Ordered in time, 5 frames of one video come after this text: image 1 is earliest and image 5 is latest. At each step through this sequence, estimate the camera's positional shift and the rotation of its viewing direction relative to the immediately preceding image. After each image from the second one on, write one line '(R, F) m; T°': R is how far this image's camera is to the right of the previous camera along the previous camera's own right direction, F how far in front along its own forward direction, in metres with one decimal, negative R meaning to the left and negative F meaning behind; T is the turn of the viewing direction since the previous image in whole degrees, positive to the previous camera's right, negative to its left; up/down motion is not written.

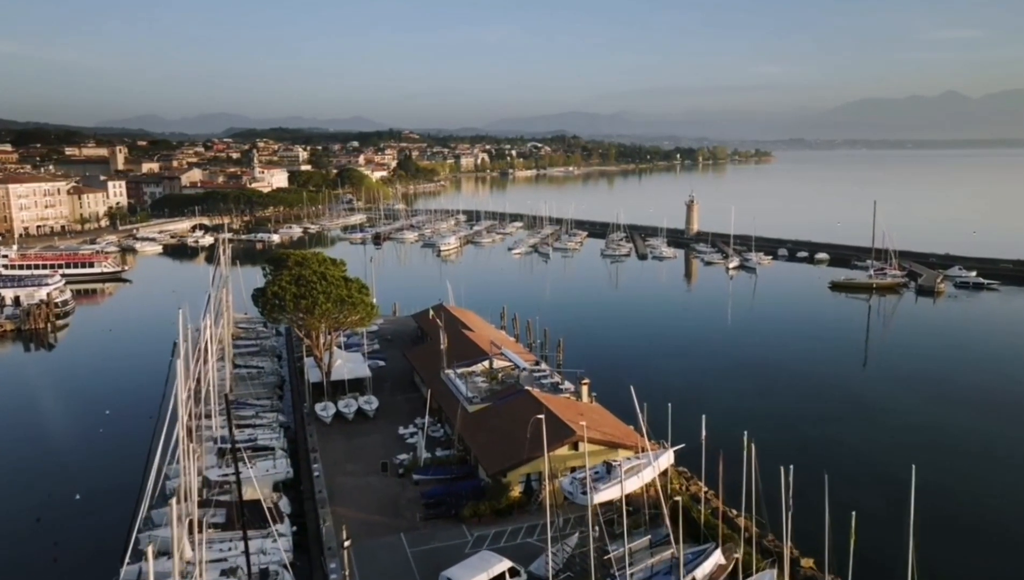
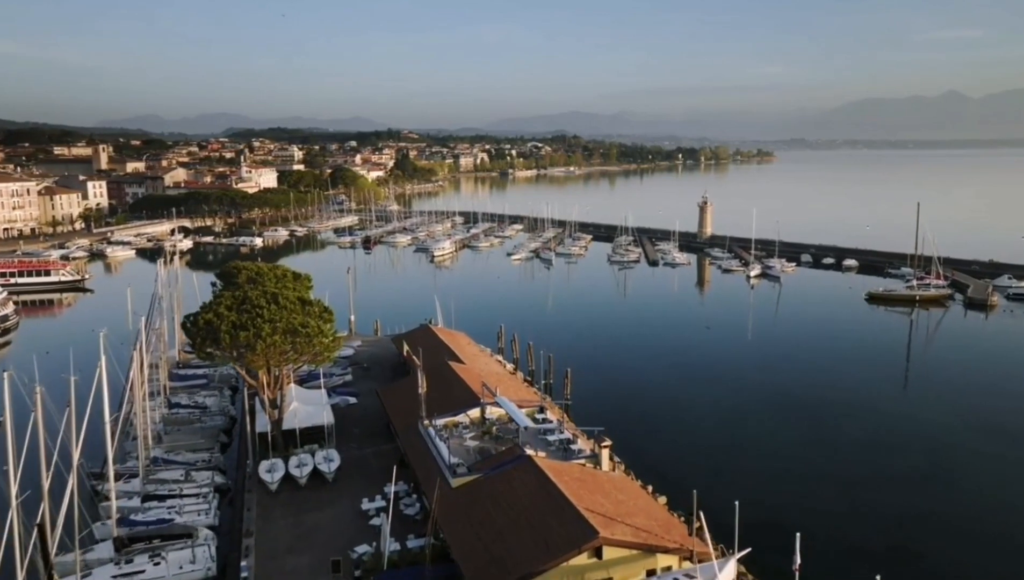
(+0.1, +3.9) m; 0°
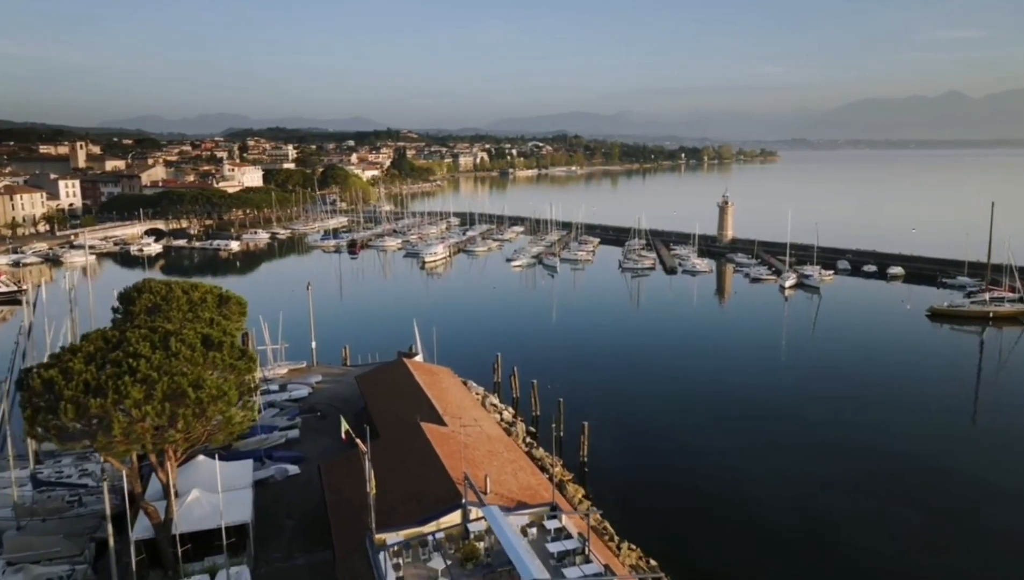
(0.0, +4.9) m; 0°
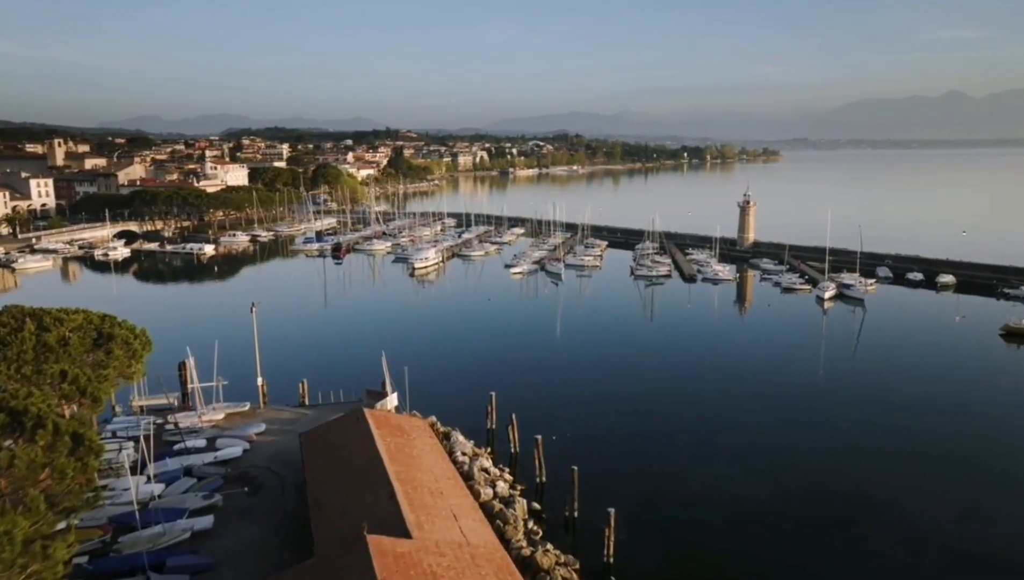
(+0.1, +4.3) m; 0°
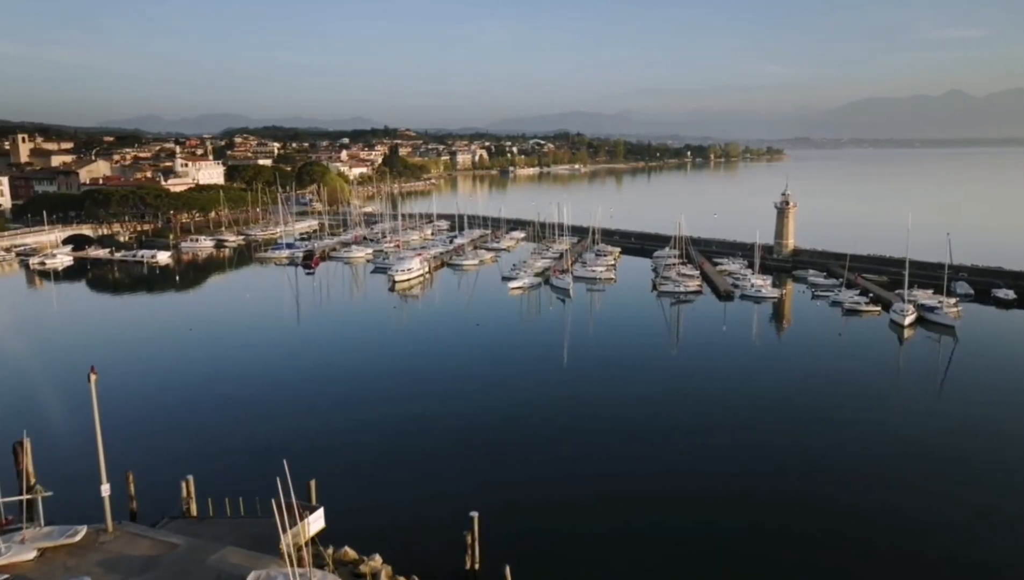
(+0.1, +6.2) m; 0°
